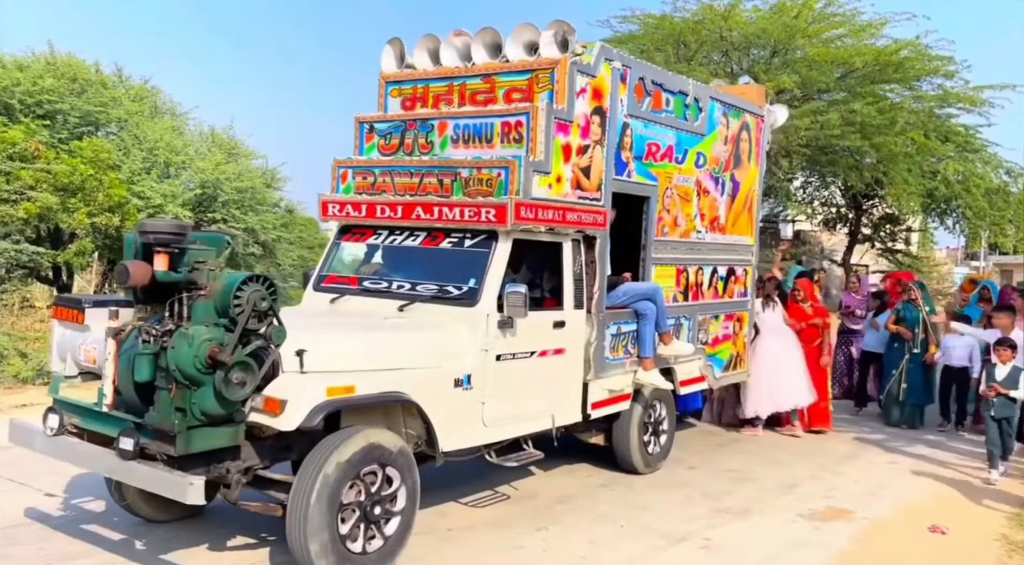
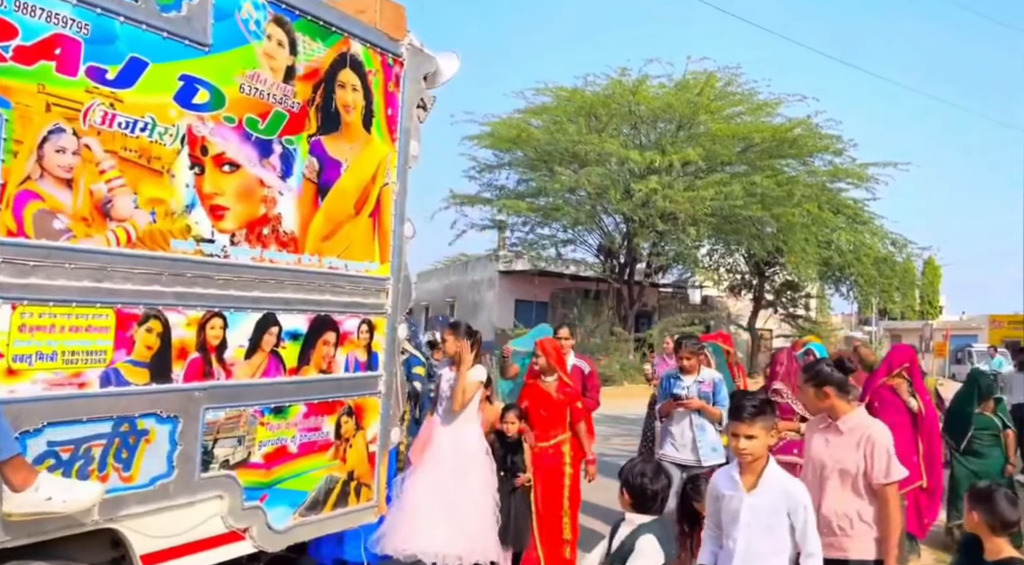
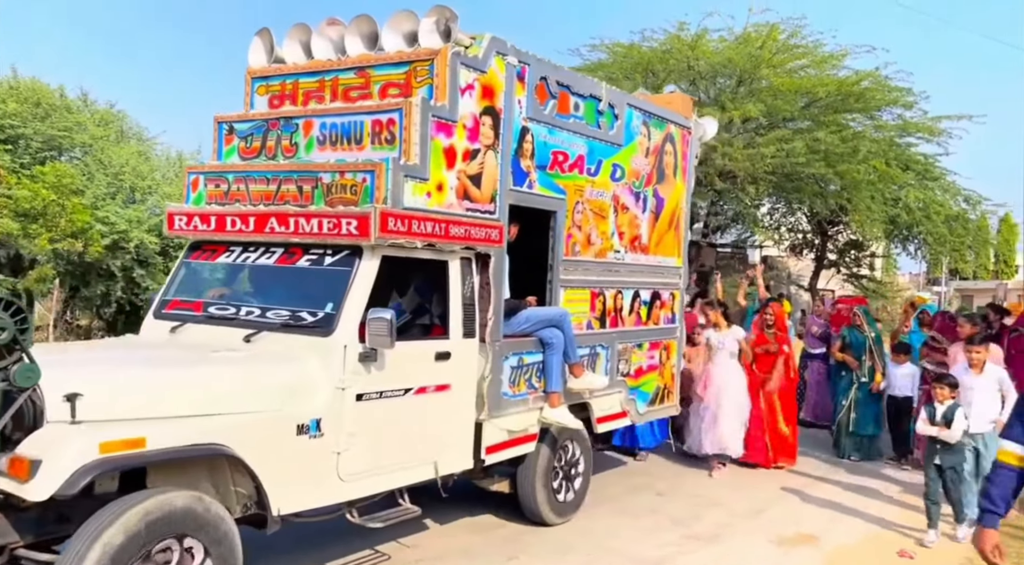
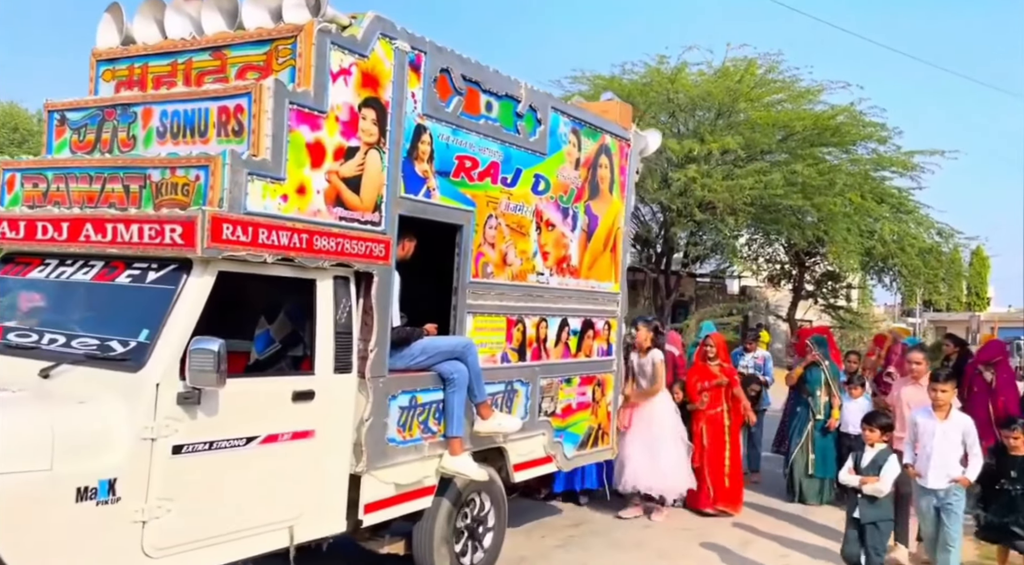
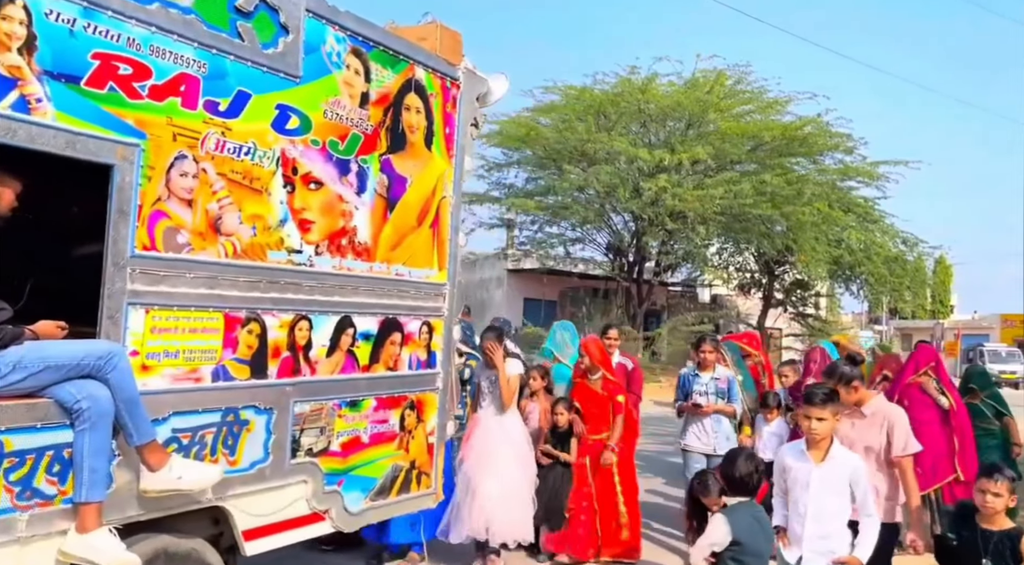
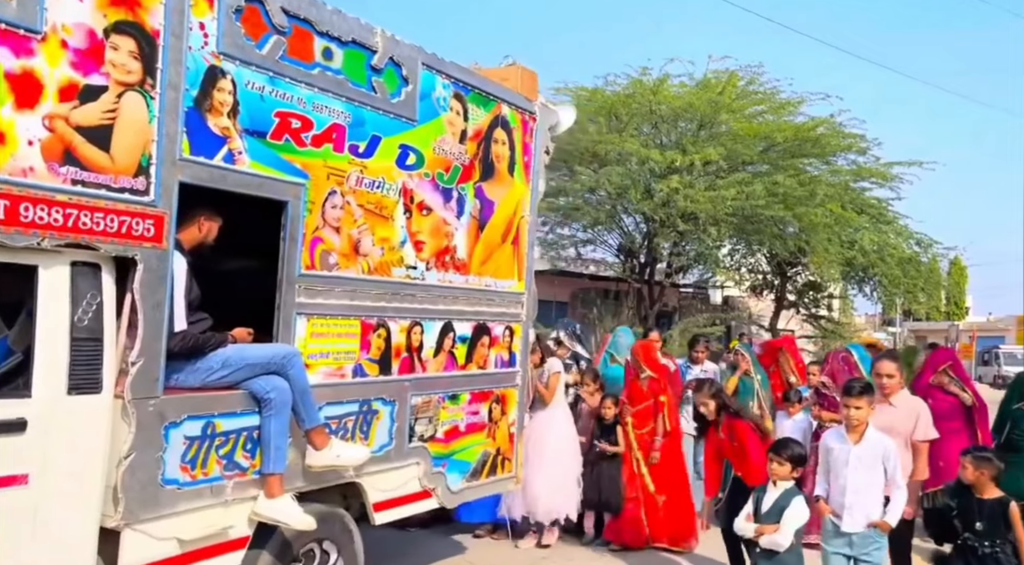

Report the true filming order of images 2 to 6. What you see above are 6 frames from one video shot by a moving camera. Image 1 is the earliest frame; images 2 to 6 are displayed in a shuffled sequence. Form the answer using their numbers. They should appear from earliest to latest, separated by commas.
3, 4, 6, 5, 2
